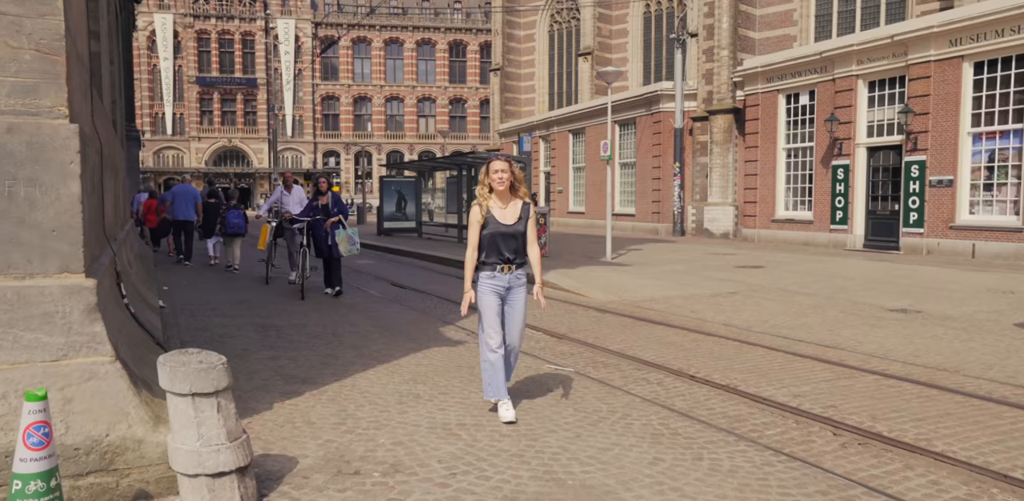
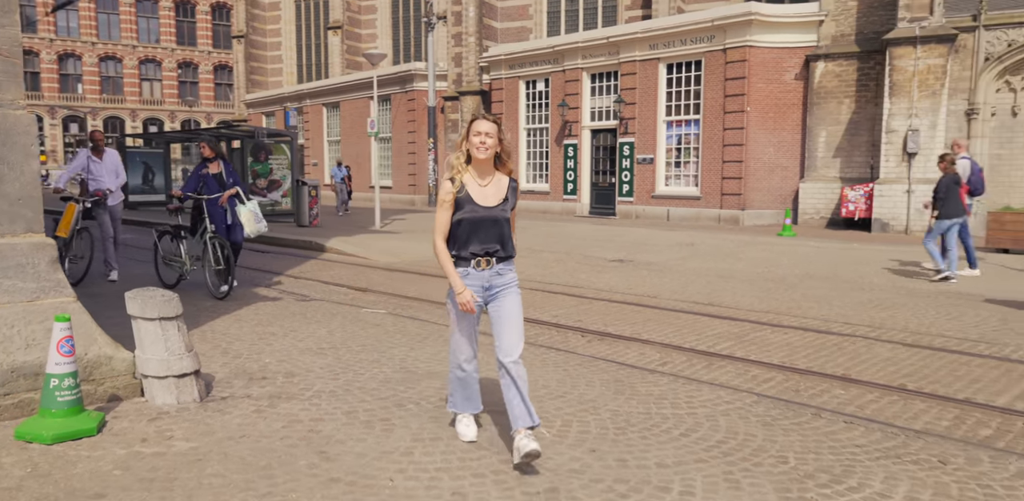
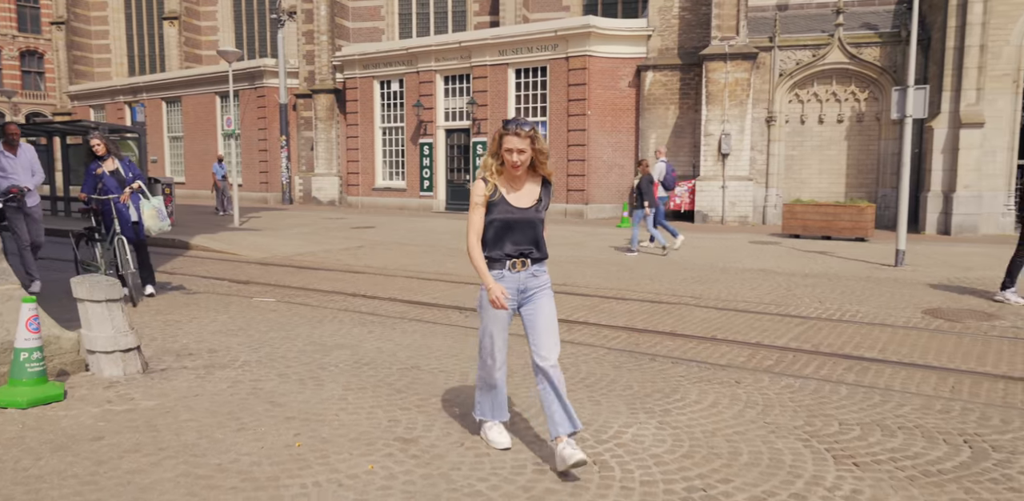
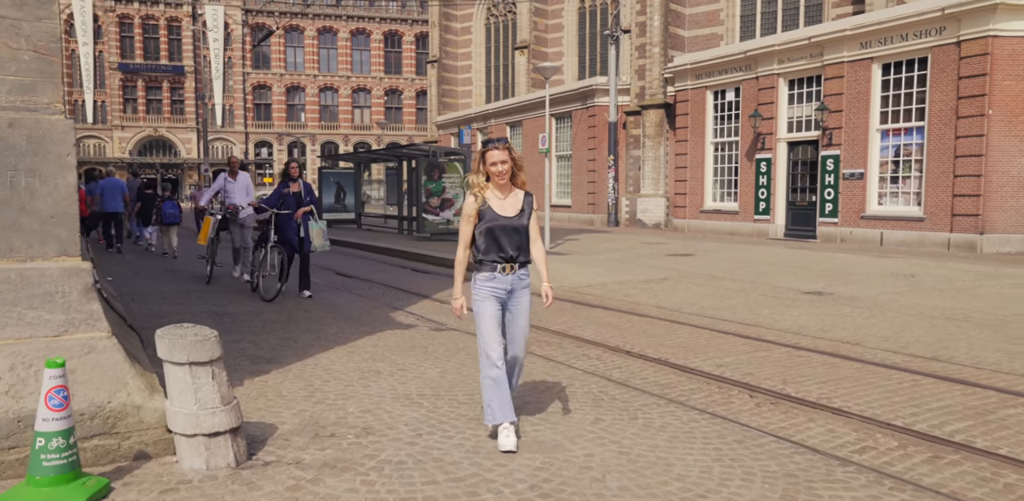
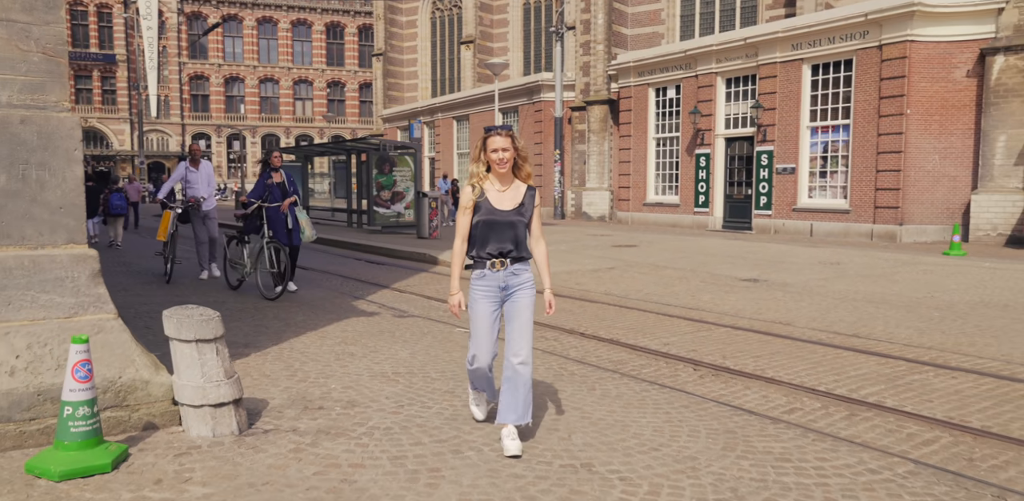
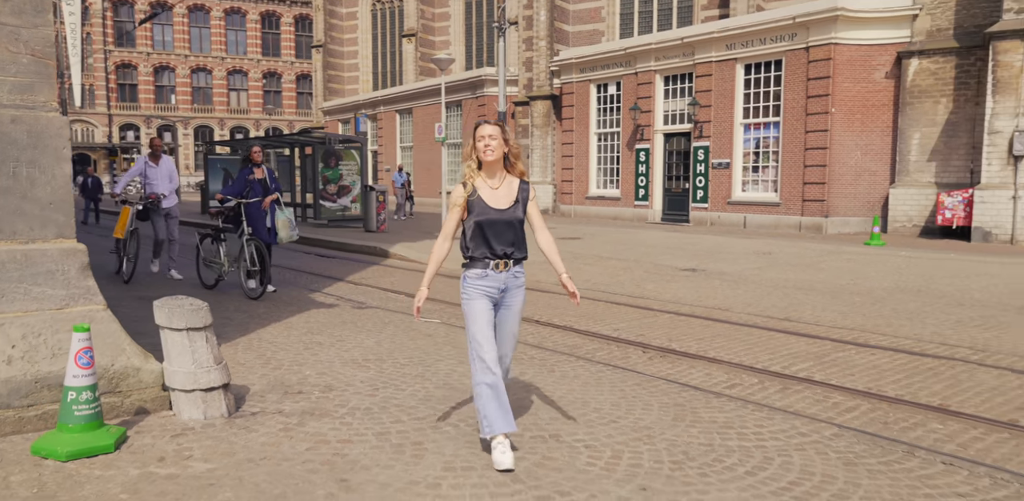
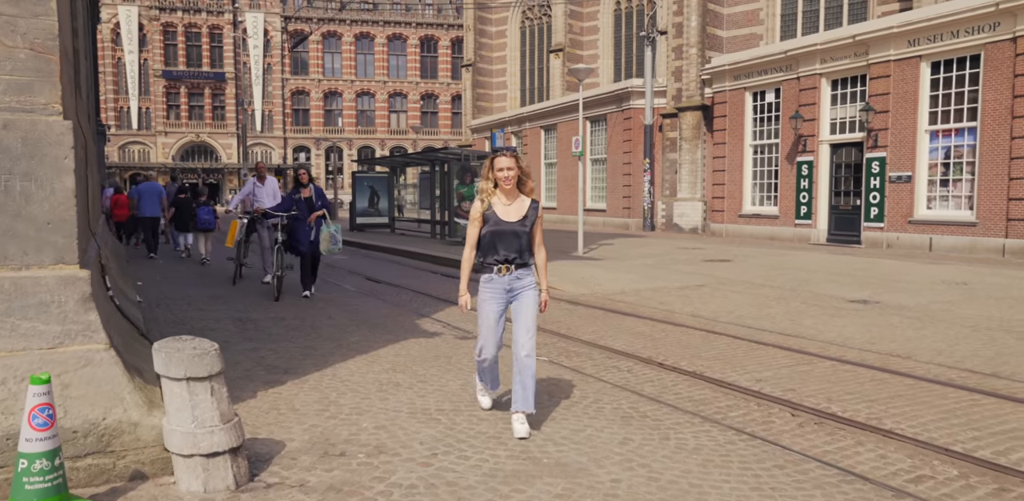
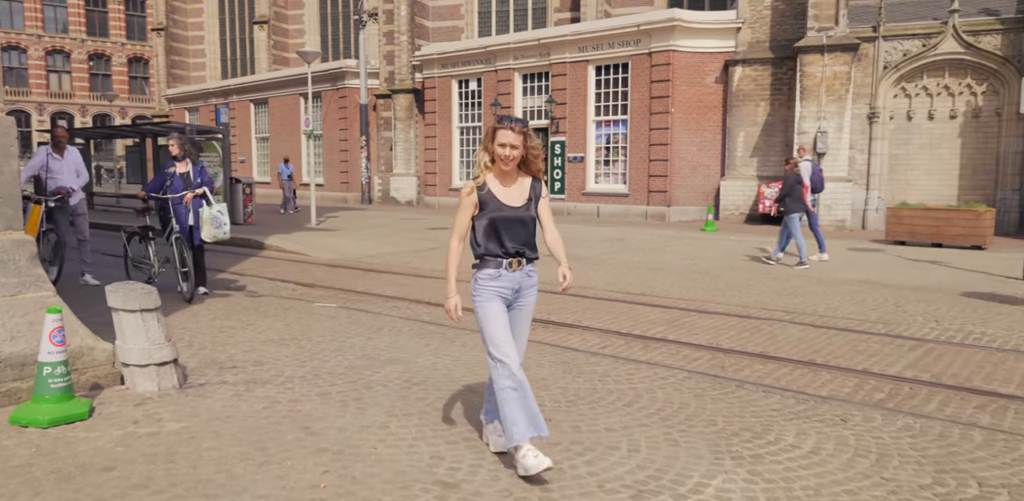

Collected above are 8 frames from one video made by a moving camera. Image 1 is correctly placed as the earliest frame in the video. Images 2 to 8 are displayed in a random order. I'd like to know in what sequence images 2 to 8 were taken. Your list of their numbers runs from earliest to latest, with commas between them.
7, 4, 5, 6, 2, 8, 3
